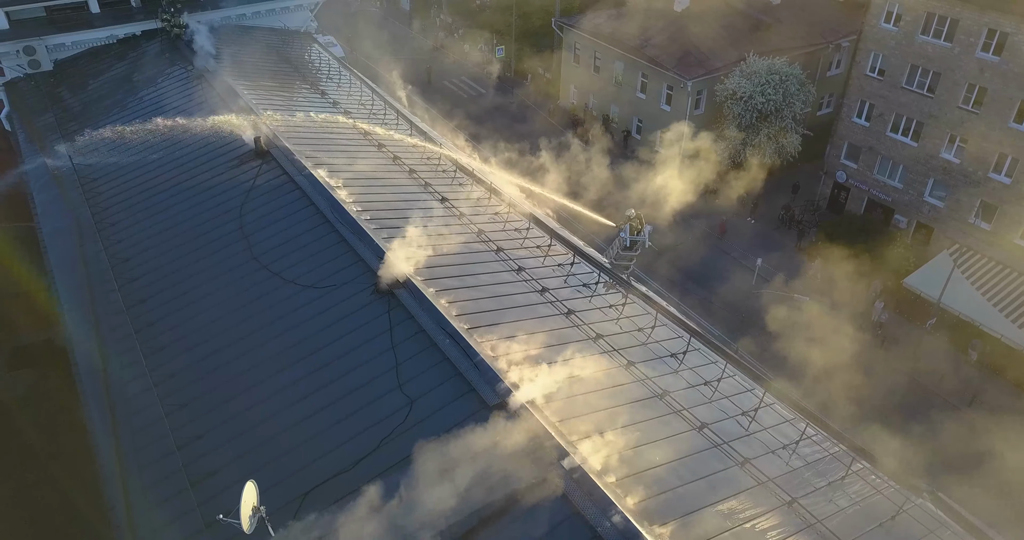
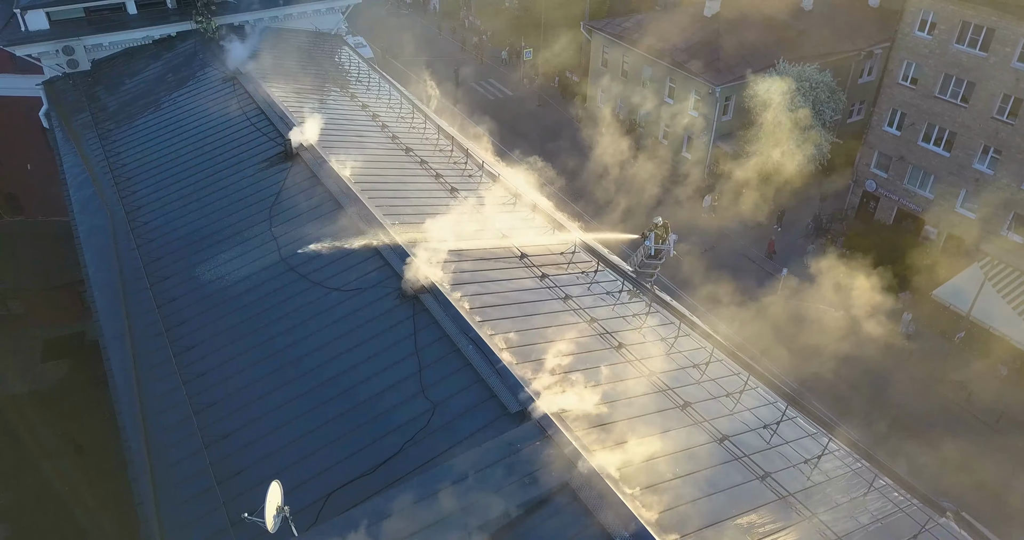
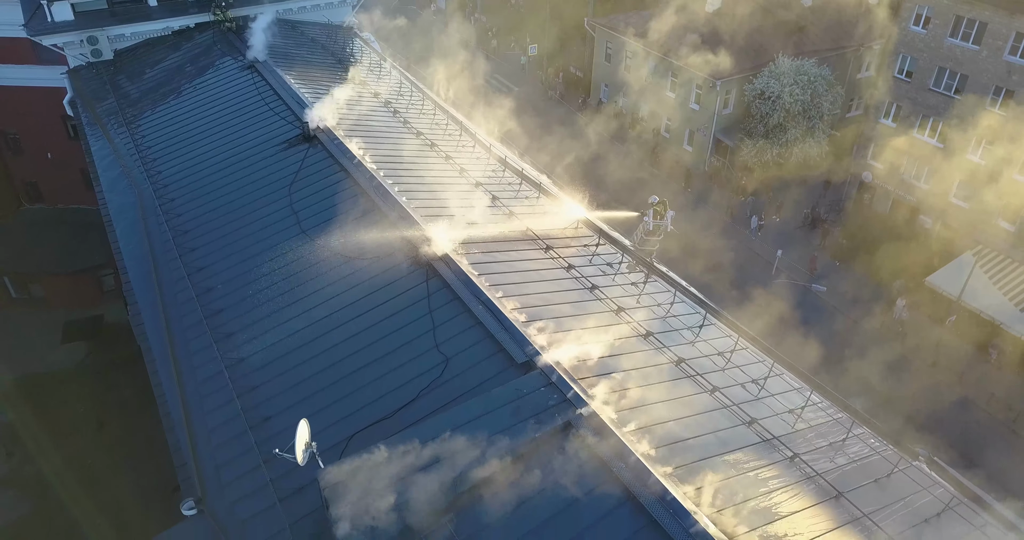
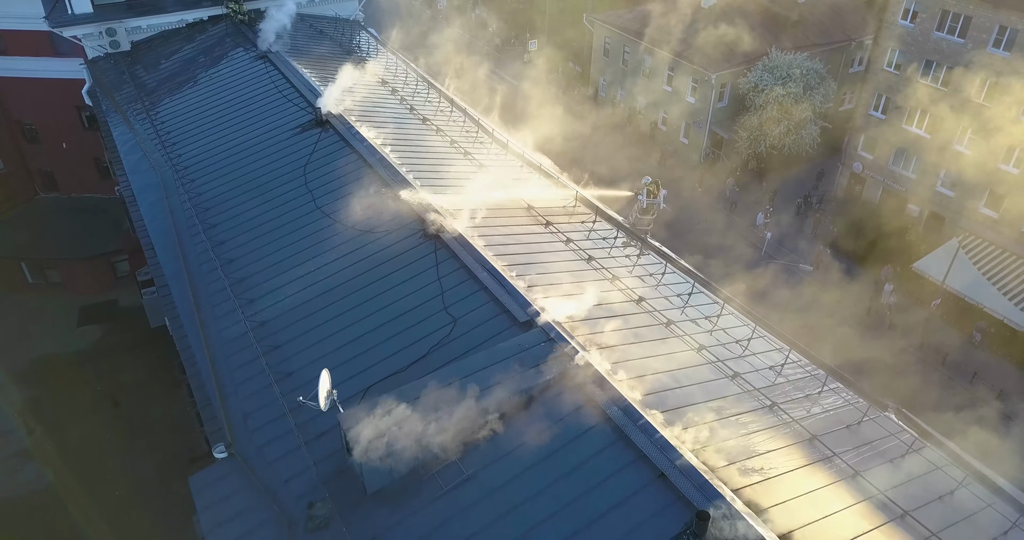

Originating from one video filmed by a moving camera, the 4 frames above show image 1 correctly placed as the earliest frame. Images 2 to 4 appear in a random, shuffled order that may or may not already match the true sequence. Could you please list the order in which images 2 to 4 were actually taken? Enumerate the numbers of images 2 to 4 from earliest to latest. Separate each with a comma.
2, 3, 4
